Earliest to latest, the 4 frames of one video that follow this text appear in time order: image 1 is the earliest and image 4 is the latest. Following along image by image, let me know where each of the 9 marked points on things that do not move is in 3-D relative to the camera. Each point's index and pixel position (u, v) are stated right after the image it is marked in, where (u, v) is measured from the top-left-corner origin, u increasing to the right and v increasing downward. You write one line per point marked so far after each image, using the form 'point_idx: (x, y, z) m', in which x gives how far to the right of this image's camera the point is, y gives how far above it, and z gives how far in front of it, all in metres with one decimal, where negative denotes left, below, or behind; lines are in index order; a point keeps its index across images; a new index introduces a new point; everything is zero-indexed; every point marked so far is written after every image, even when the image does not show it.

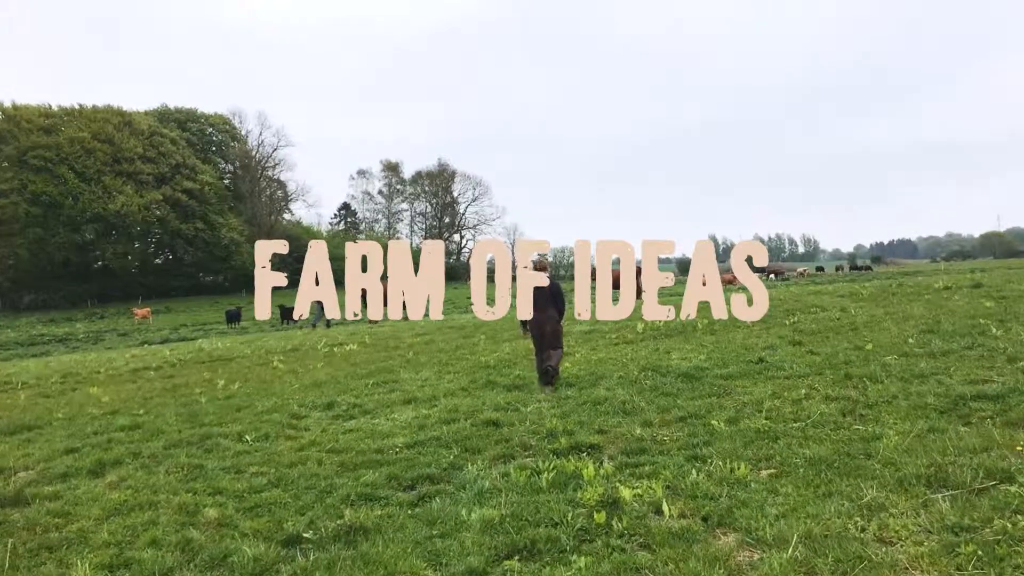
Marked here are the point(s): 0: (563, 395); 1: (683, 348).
0: (+0.7, -1.4, +9.8) m
1: (+2.8, -1.0, +12.5) m
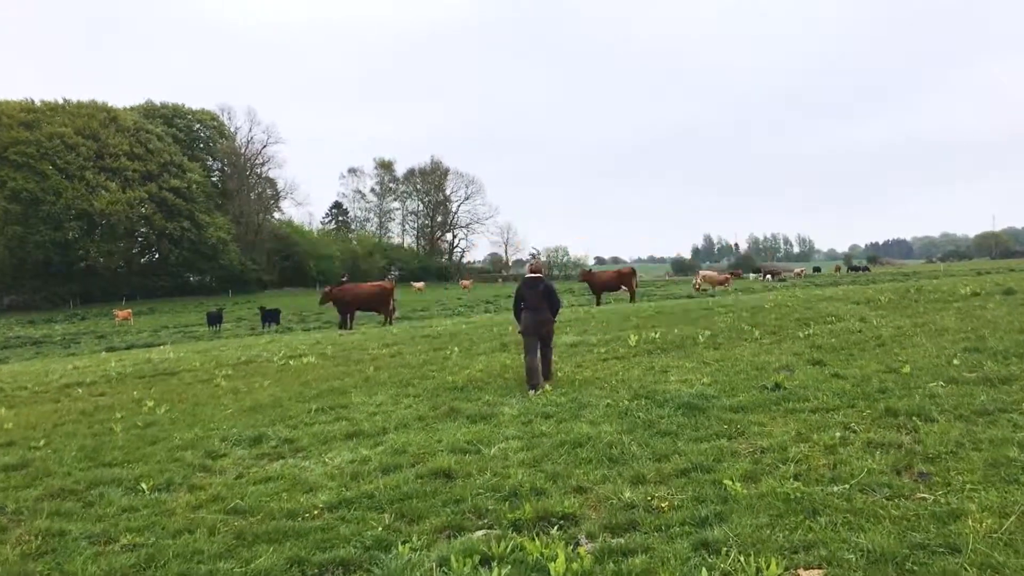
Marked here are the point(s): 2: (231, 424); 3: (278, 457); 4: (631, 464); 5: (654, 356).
0: (+0.3, -1.5, +8.0) m
1: (+2.4, -1.1, +10.7) m
2: (-3.6, -1.7, +9.9) m
3: (-2.5, -1.8, +8.3) m
4: (+1.0, -1.5, +6.5) m
5: (+2.2, -1.1, +12.0) m
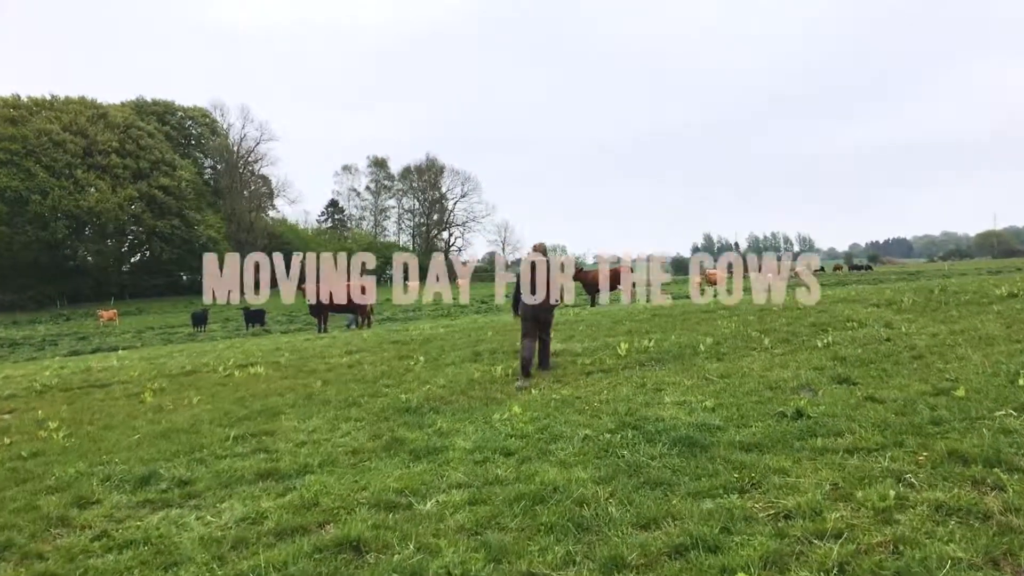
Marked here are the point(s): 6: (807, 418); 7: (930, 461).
0: (-0.2, -1.5, +6.2) m
1: (+1.9, -1.1, +8.9) m
2: (-4.0, -1.8, +8.1) m
3: (-2.9, -1.8, +6.5) m
4: (+0.6, -1.5, +4.7) m
5: (+1.8, -1.1, +10.1) m
6: (+2.6, -1.1, +6.8) m
7: (+2.9, -1.2, +5.4) m
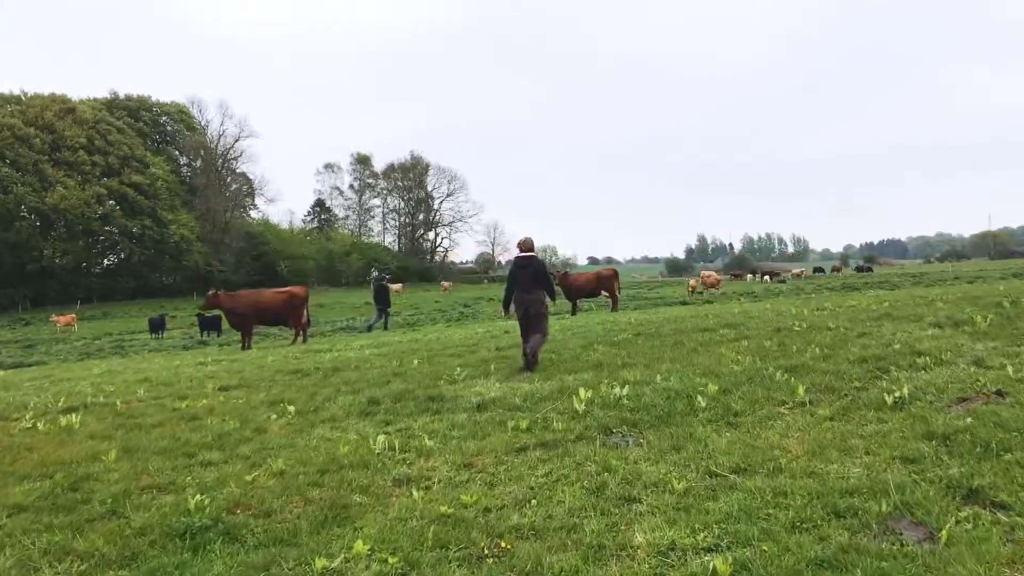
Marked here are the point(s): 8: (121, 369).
0: (-1.1, -1.7, +2.3) m
1: (+1.0, -1.3, +4.9) m
2: (-5.0, -2.0, +4.2) m
3: (-3.9, -2.0, +2.5) m
4: (-0.3, -1.7, +0.8) m
5: (+0.8, -1.3, +6.2) m
6: (+1.7, -1.3, +2.9) m
7: (+2.0, -1.4, +1.5) m
8: (-8.6, -1.7, +16.3) m
